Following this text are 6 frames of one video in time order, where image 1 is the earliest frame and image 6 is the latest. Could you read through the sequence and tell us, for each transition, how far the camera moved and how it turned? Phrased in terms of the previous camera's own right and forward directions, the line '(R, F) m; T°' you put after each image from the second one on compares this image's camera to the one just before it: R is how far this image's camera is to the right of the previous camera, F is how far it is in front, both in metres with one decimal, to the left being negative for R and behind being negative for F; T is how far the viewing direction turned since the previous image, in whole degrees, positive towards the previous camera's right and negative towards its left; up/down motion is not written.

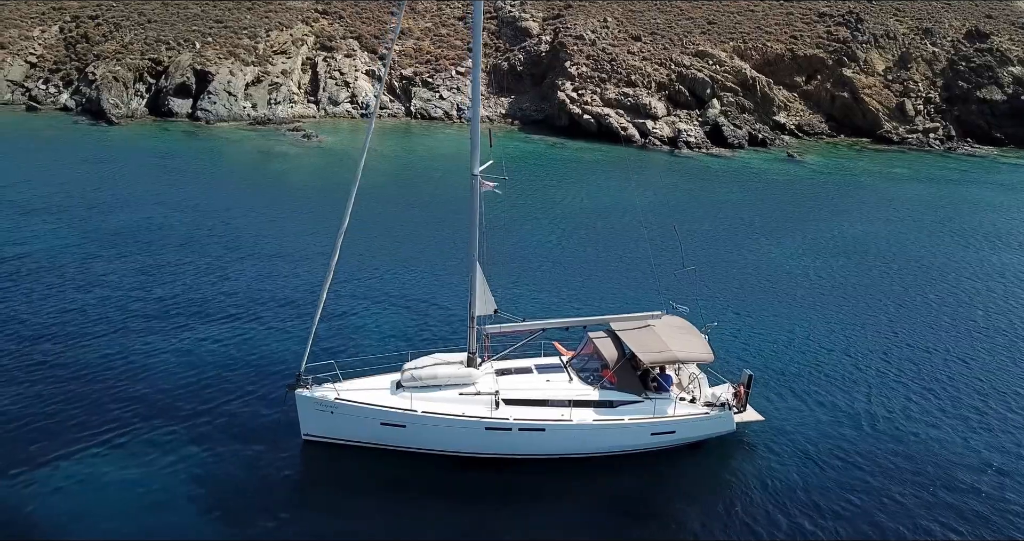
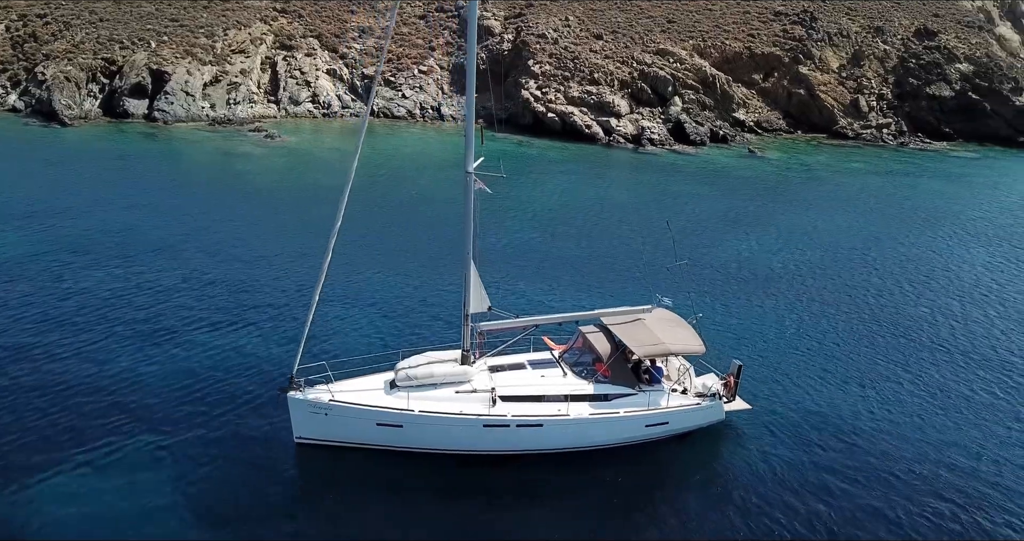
(-0.4, 0.0) m; +3°
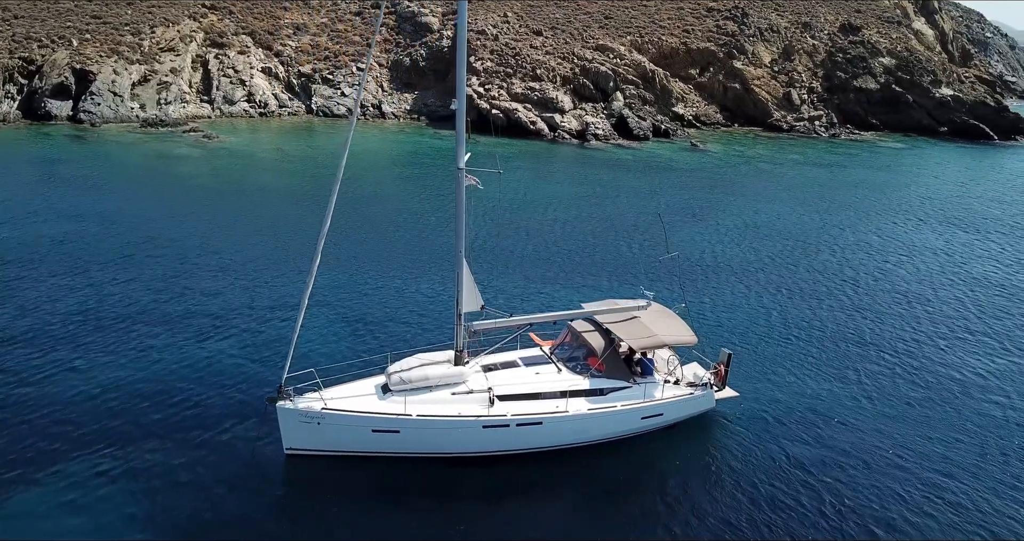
(-0.7, +0.2) m; +5°
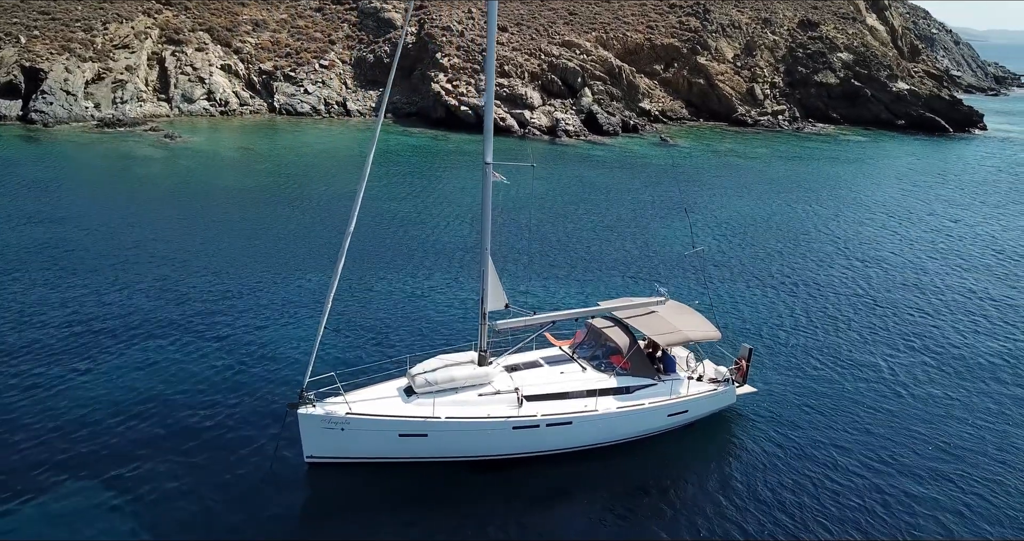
(-0.8, +0.2) m; +3°
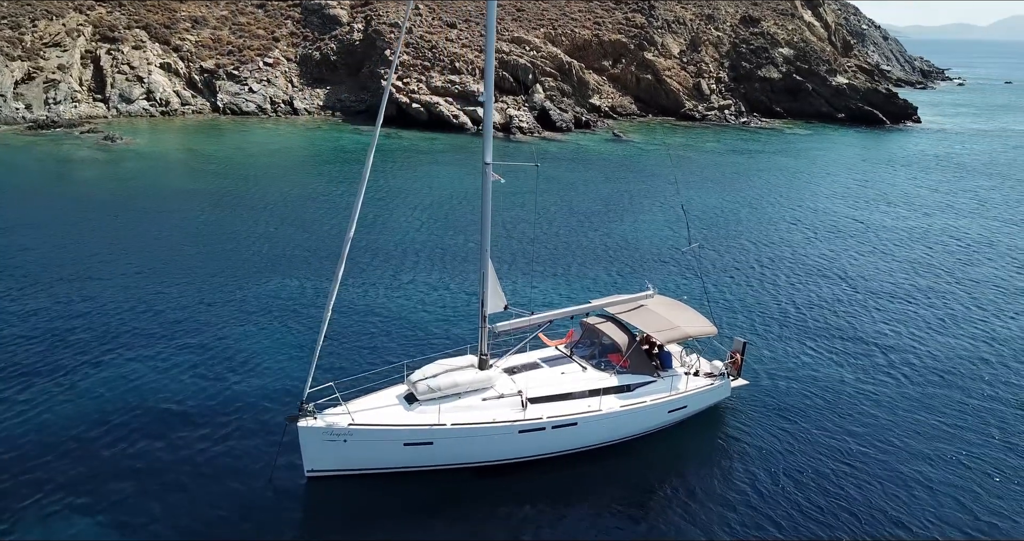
(-0.6, +0.1) m; +4°
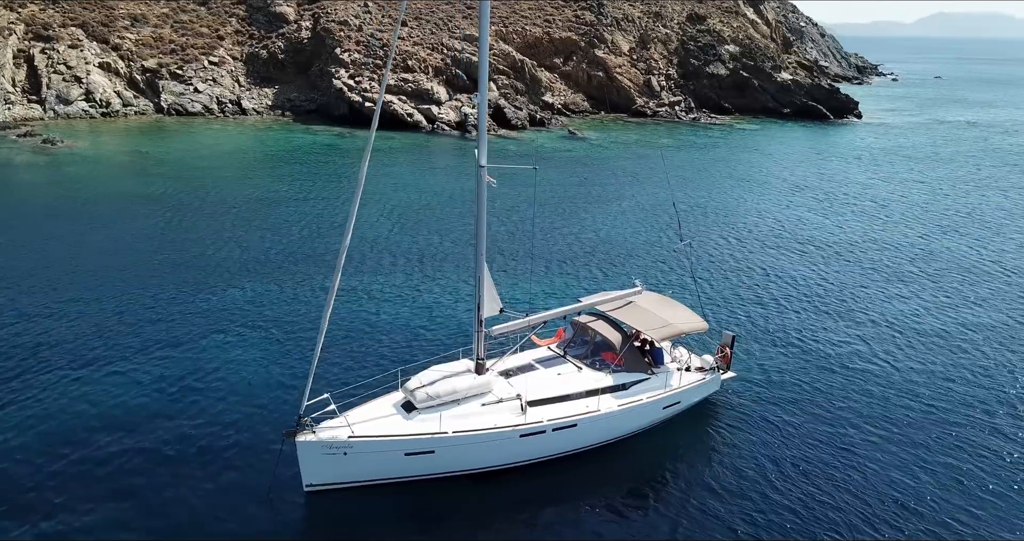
(-0.5, +0.1) m; +4°
